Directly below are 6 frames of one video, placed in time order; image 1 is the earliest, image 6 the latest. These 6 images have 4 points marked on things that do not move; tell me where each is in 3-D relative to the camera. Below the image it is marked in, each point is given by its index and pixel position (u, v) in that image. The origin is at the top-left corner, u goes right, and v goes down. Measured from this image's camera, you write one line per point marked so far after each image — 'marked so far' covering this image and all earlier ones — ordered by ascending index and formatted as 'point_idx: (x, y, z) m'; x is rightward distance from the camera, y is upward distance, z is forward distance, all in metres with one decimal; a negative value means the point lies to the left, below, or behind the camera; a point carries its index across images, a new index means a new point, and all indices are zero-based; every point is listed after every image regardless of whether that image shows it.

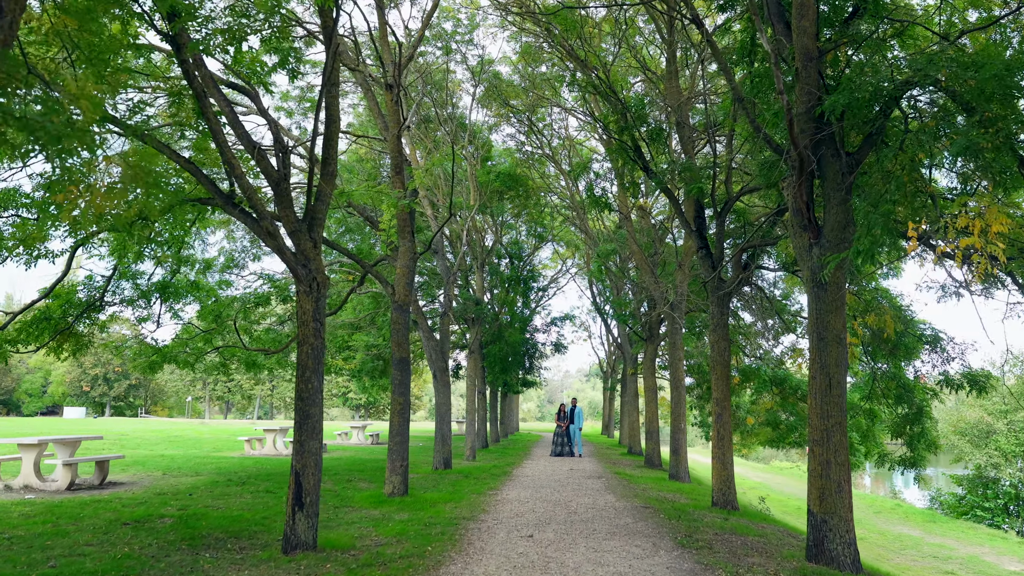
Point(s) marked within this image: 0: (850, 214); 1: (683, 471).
0: (+3.1, +0.7, +7.7) m
1: (+3.4, -3.6, +16.7) m
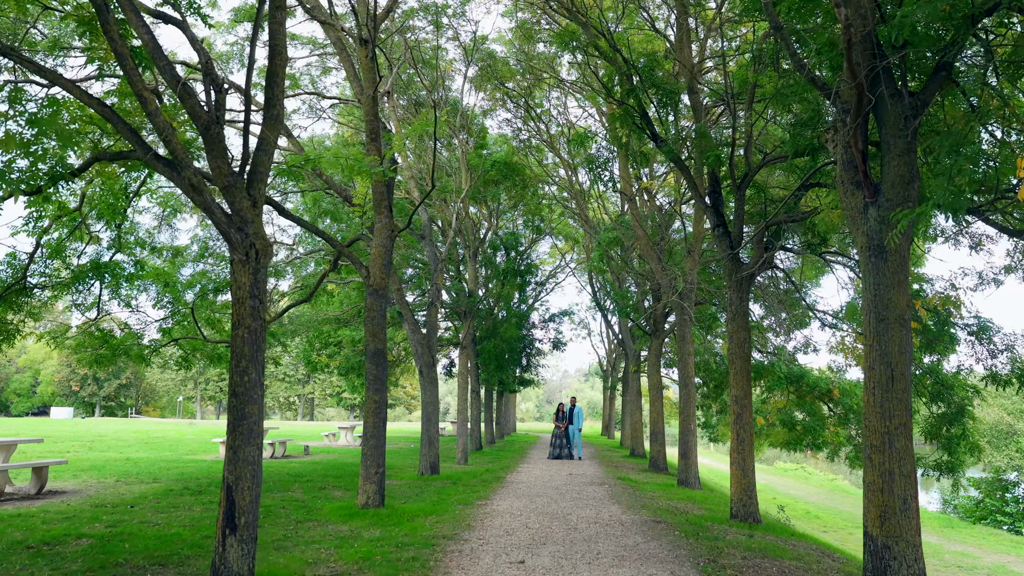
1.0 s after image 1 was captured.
0: (+3.0, +0.9, +6.3) m
1: (+3.2, -3.4, +15.2) m
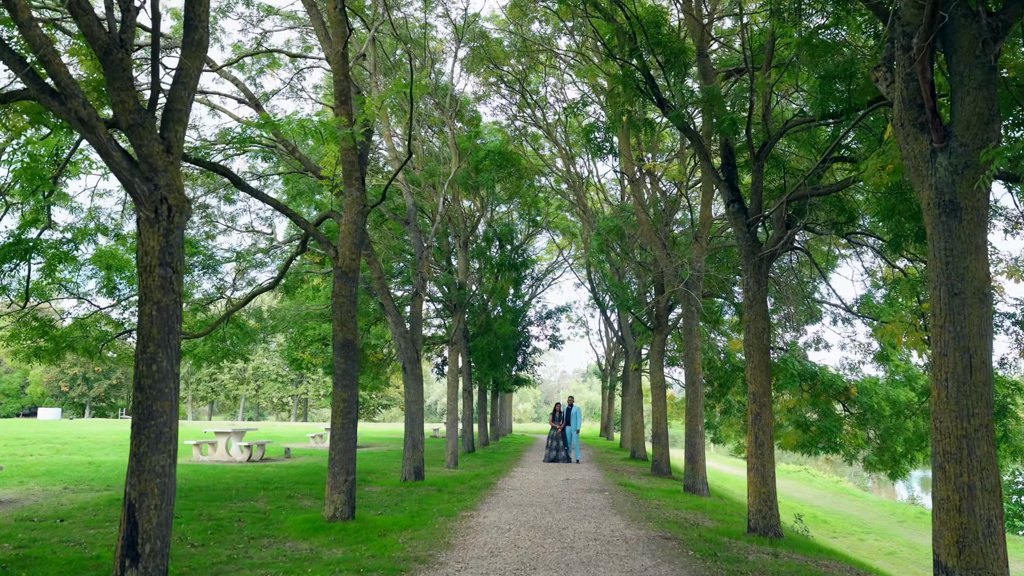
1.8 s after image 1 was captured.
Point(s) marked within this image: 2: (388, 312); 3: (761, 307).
0: (+2.9, +1.1, +5.0) m
1: (+3.1, -3.2, +14.0) m
2: (-2.1, -0.4, +14.1) m
3: (+2.9, -0.2, +9.7) m
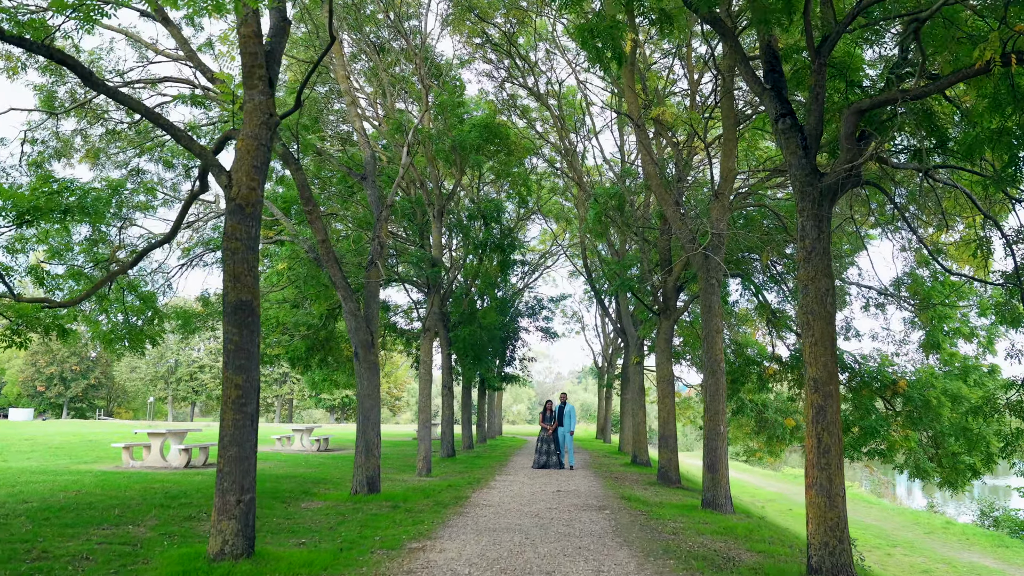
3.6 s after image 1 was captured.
0: (+2.6, +1.6, +2.3) m
1: (+2.8, -2.8, +11.3) m
2: (-2.4, +0.1, +11.4) m
3: (+2.6, +0.2, +7.0) m
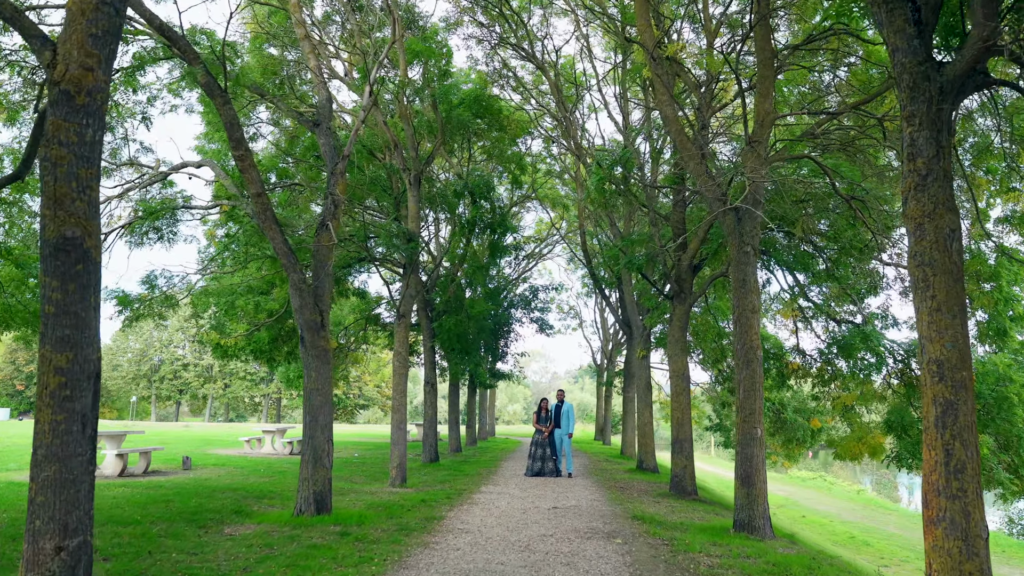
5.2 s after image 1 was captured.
0: (+2.5, +1.9, +0.1) m
1: (+2.6, -2.5, +9.0) m
2: (-2.5, +0.4, +9.1) m
3: (+2.4, +0.6, +4.8) m
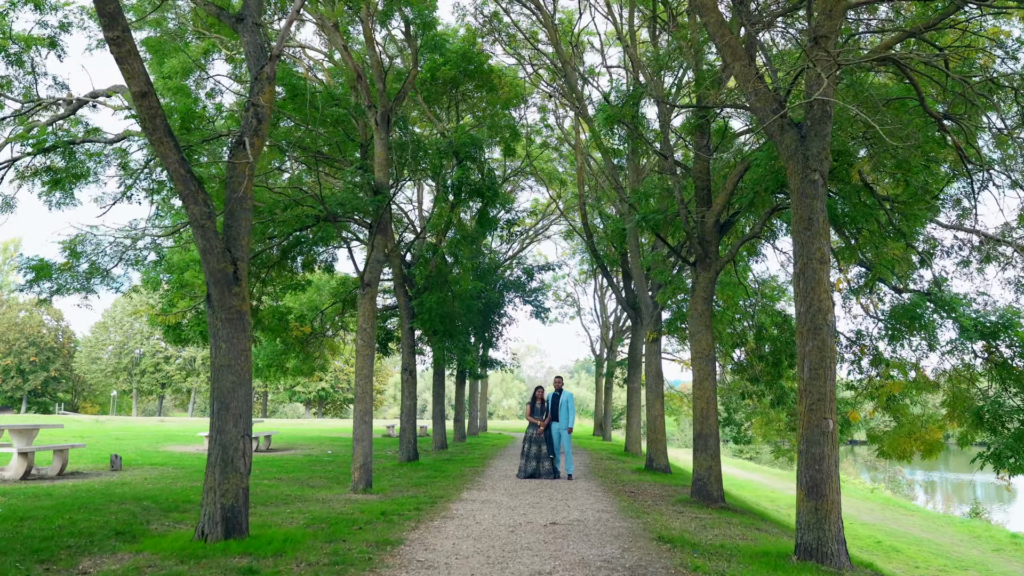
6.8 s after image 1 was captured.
0: (+2.4, +2.3, -2.4) m
1: (+2.5, -2.0, +6.6) m
2: (-2.6, +0.9, +6.7) m
3: (+2.3, +1.0, +2.4) m
